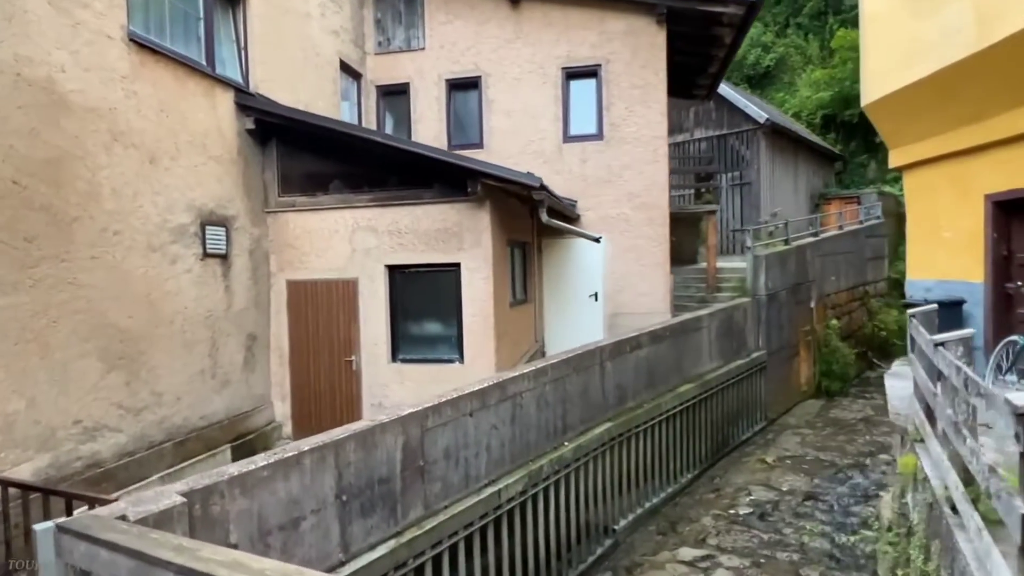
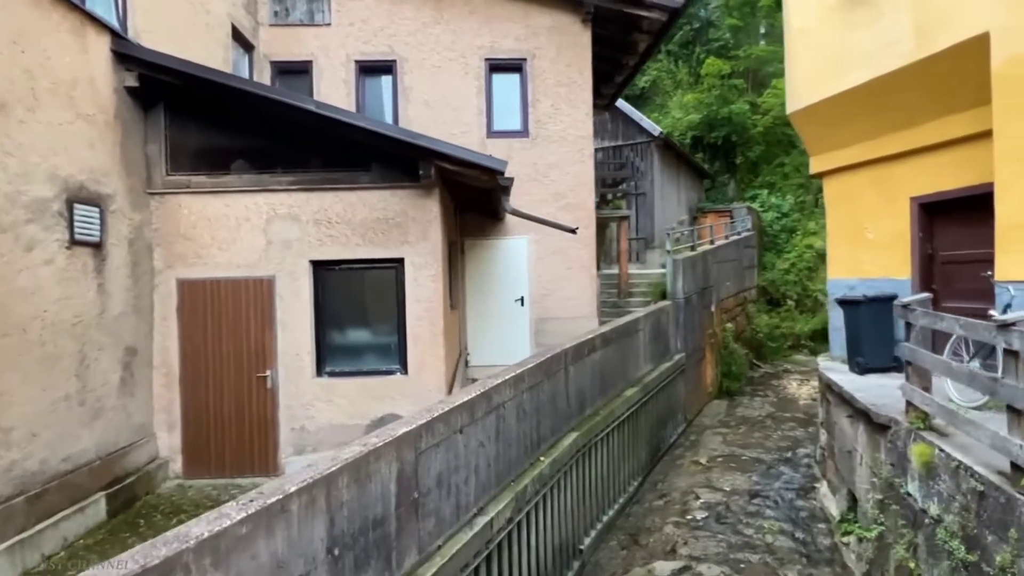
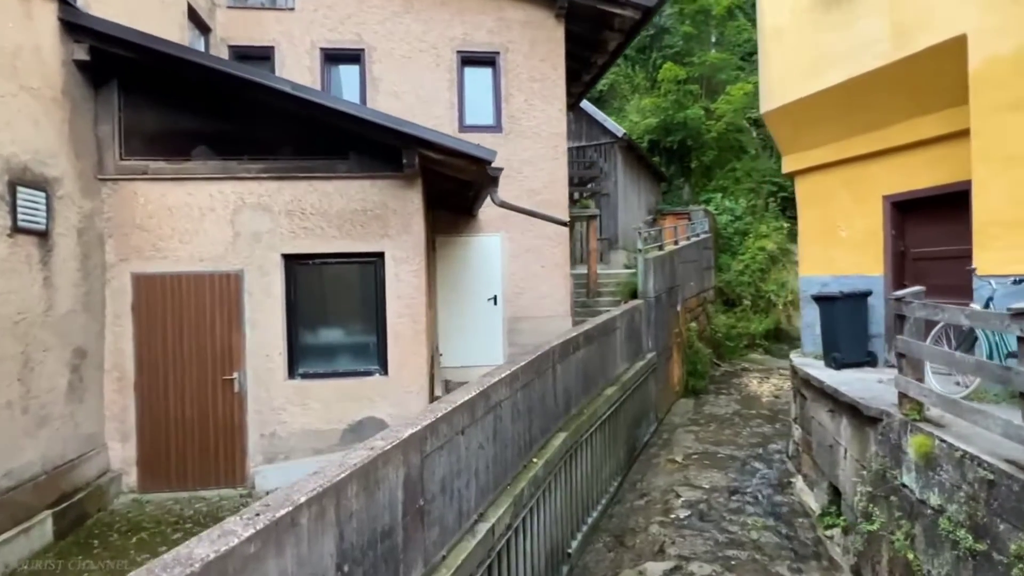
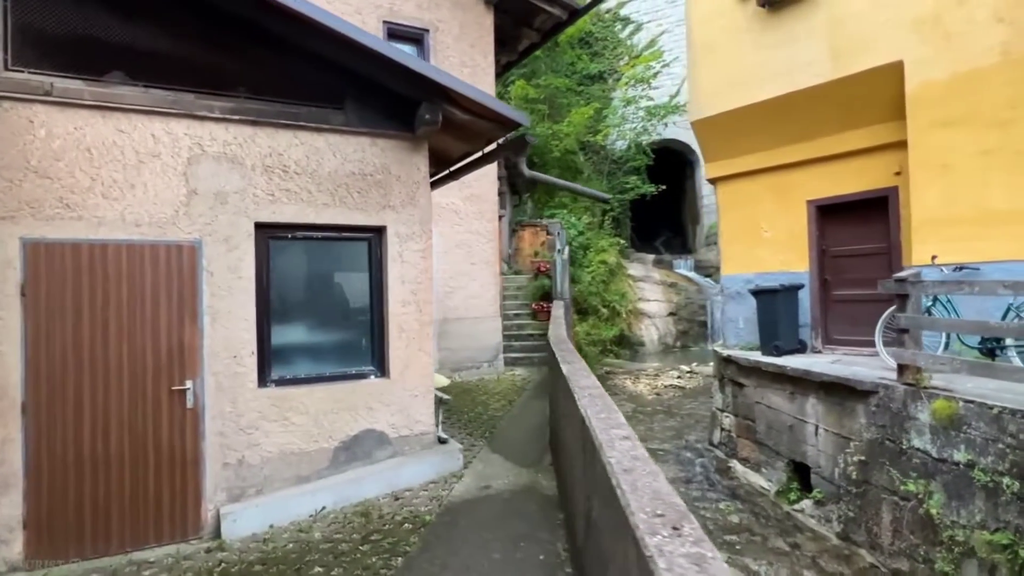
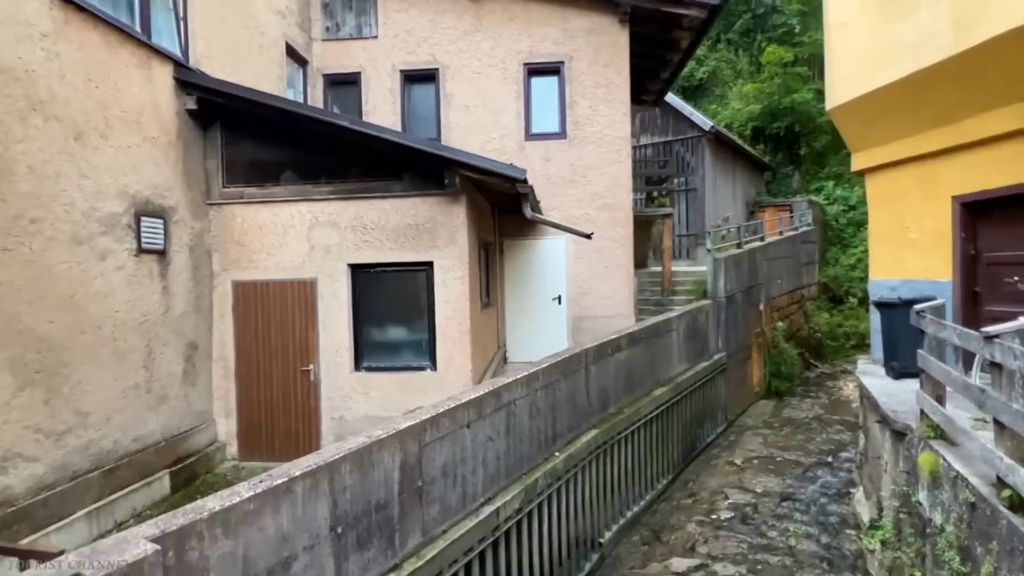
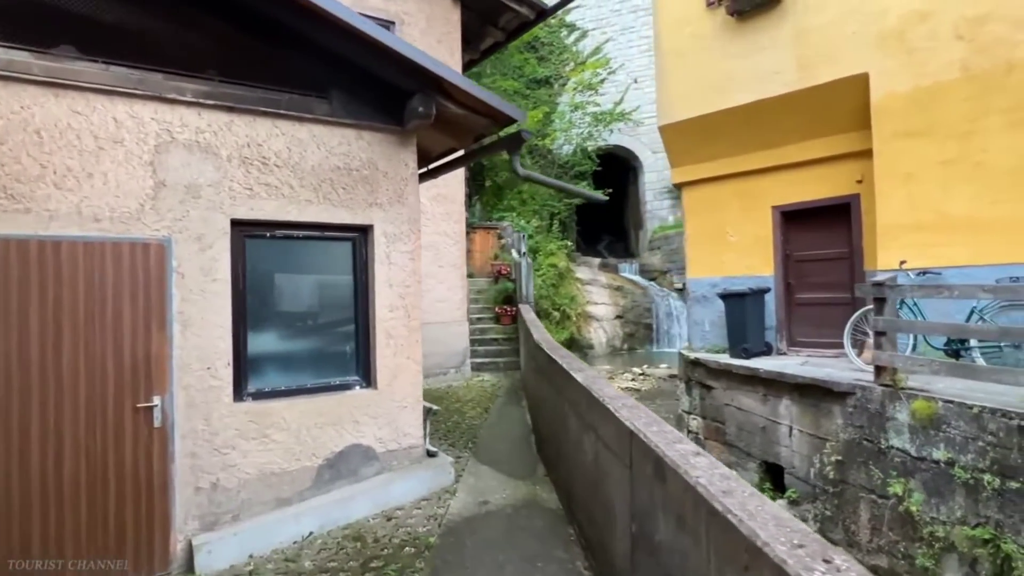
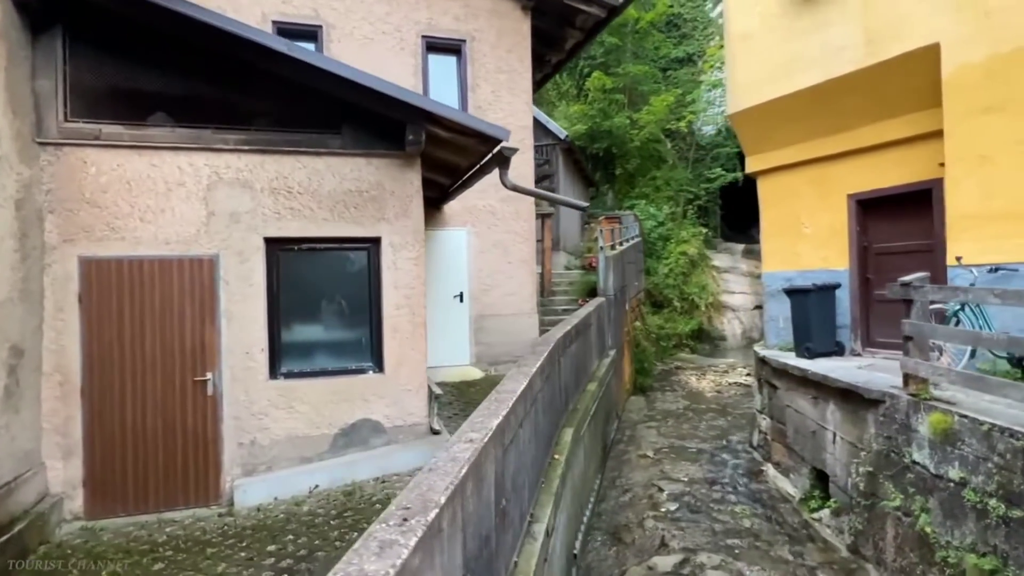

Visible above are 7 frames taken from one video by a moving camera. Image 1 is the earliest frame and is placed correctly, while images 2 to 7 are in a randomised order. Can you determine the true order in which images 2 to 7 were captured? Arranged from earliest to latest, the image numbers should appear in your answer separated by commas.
5, 2, 3, 7, 4, 6
